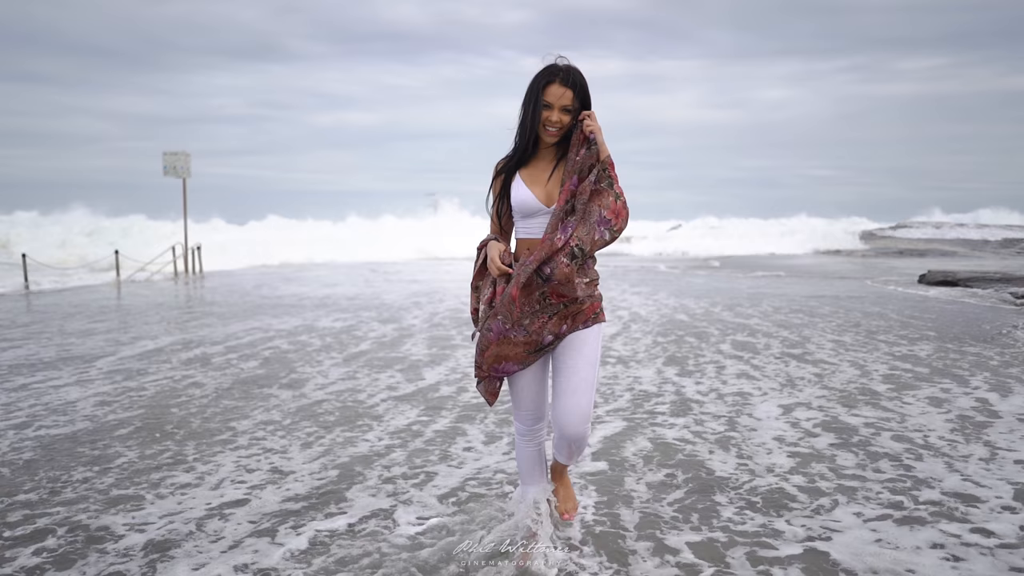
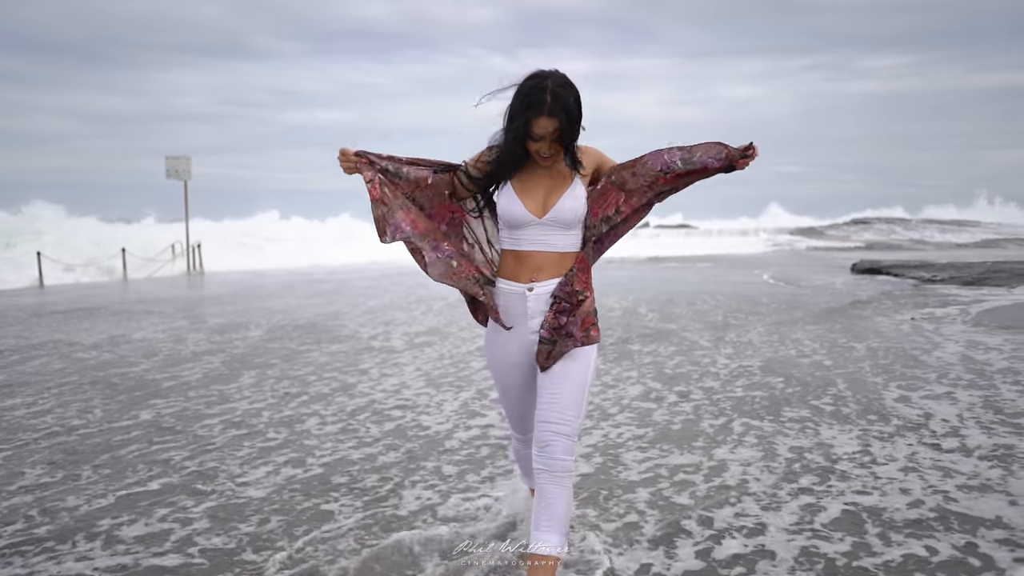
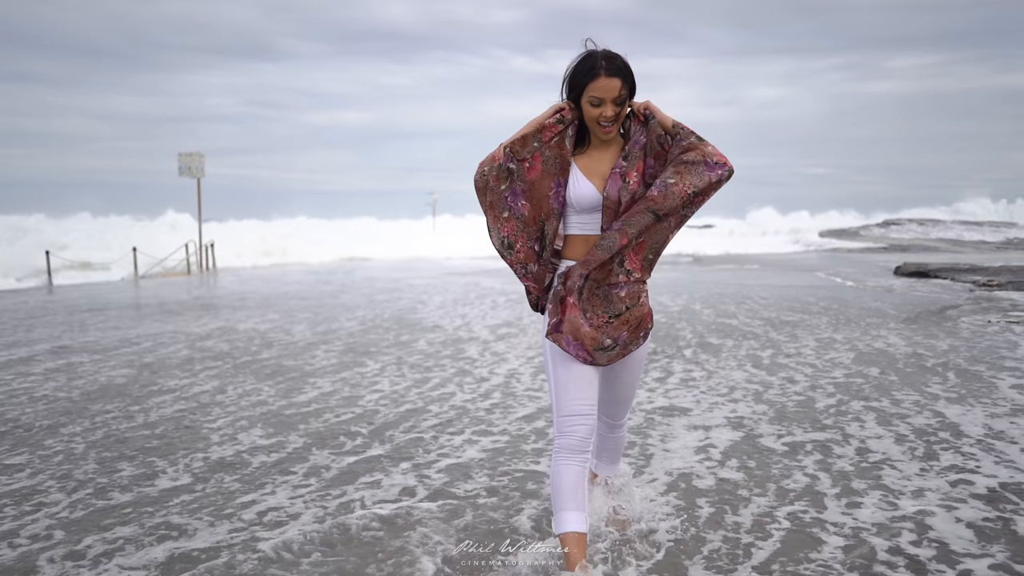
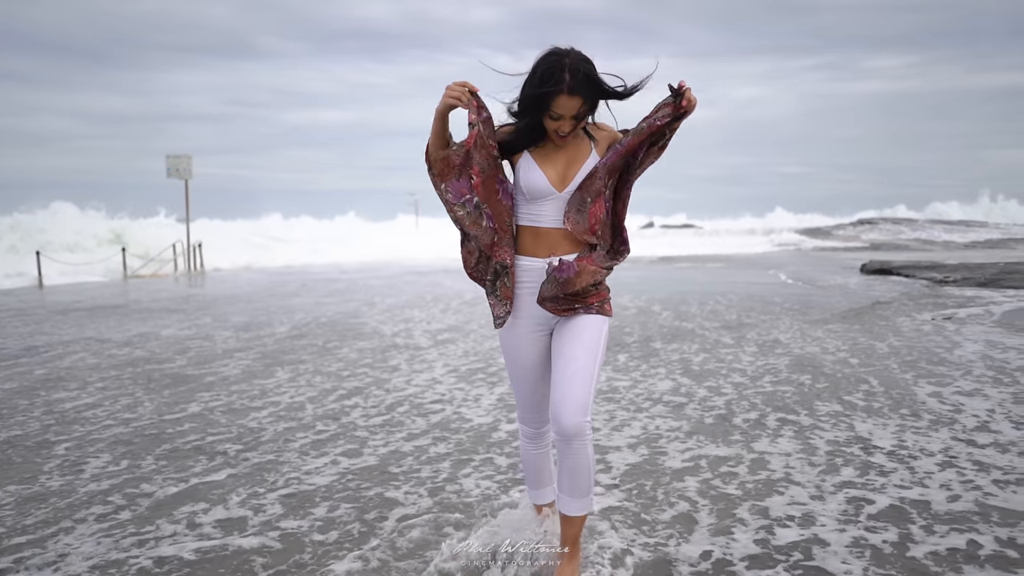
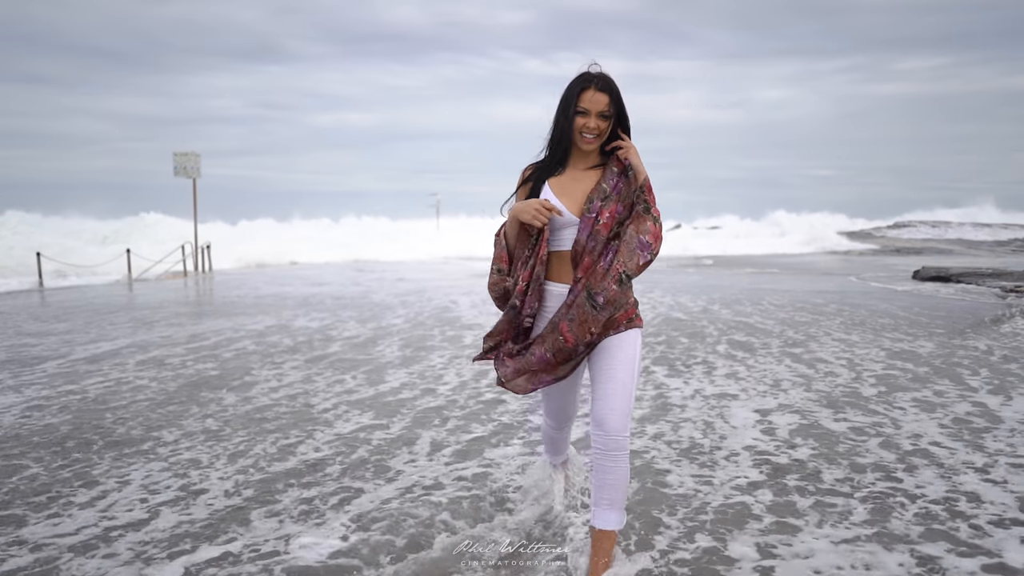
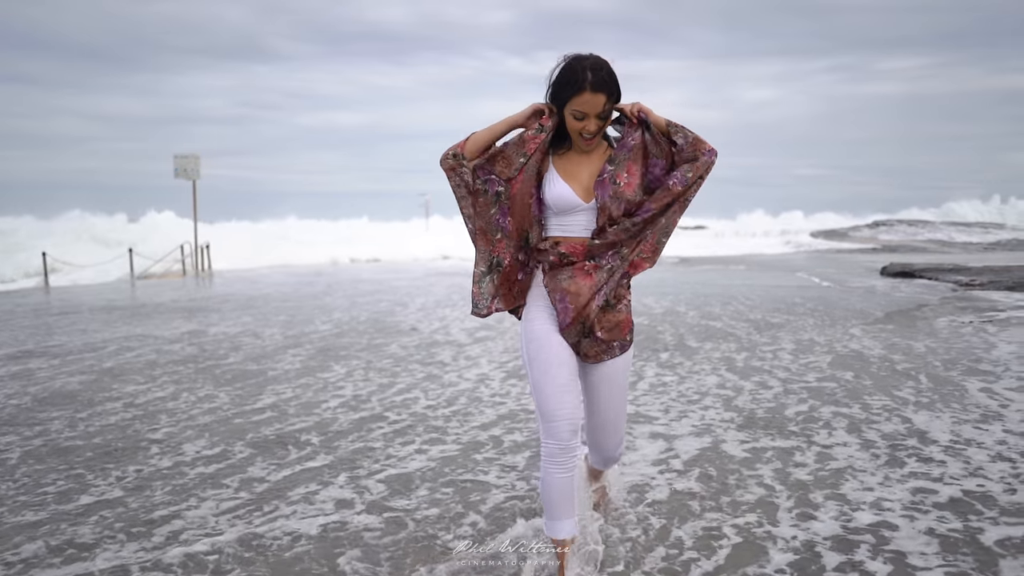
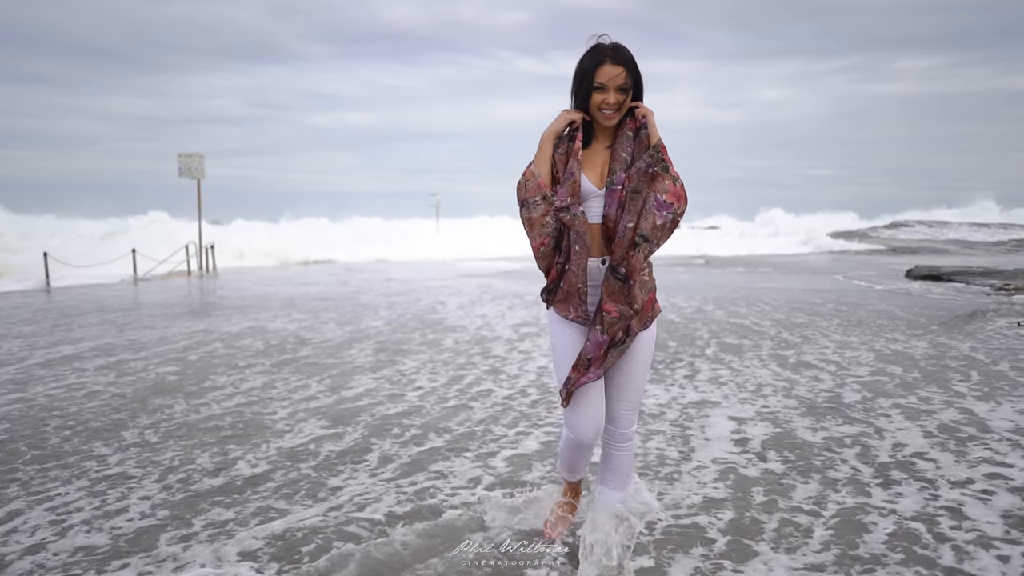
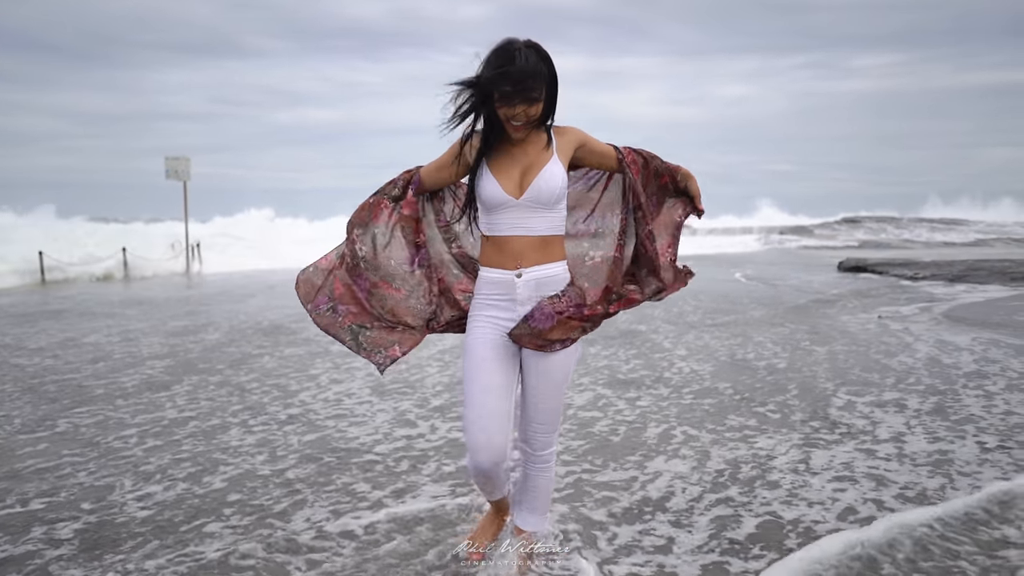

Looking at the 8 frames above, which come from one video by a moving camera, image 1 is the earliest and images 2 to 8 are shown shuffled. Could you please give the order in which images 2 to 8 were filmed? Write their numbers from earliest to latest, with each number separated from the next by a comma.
5, 7, 3, 6, 4, 2, 8
